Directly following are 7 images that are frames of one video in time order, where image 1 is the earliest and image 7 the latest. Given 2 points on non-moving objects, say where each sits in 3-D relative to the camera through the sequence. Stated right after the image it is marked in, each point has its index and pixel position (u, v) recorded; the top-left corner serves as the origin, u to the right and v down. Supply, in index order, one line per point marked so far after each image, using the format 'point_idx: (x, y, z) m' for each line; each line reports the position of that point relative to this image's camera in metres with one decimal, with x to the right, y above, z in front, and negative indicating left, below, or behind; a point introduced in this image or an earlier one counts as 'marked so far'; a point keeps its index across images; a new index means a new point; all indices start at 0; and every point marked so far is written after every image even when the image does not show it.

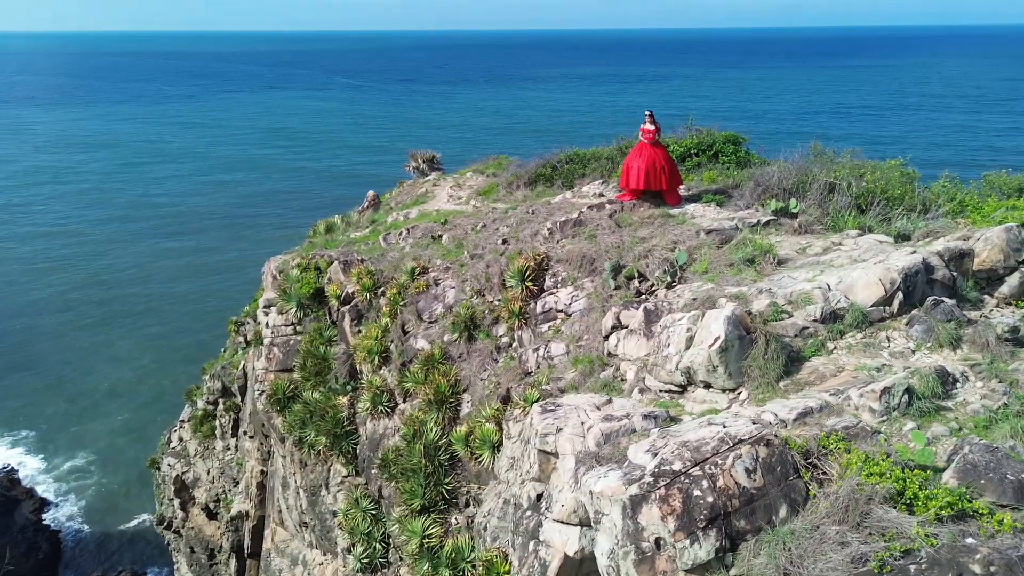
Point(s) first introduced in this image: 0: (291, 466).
0: (-5.2, -4.0, +17.0) m
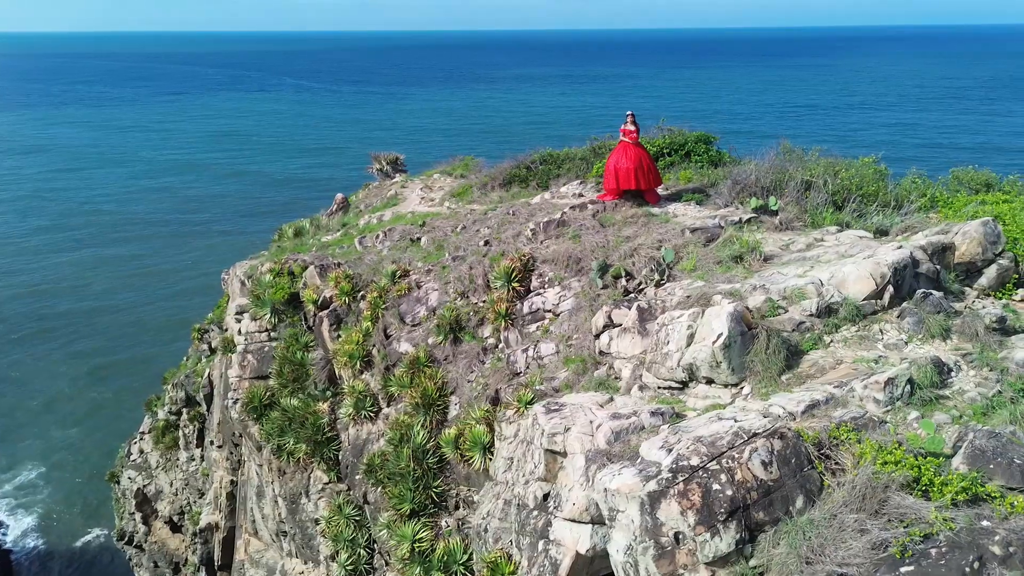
0: (-5.5, -4.2, +16.8) m
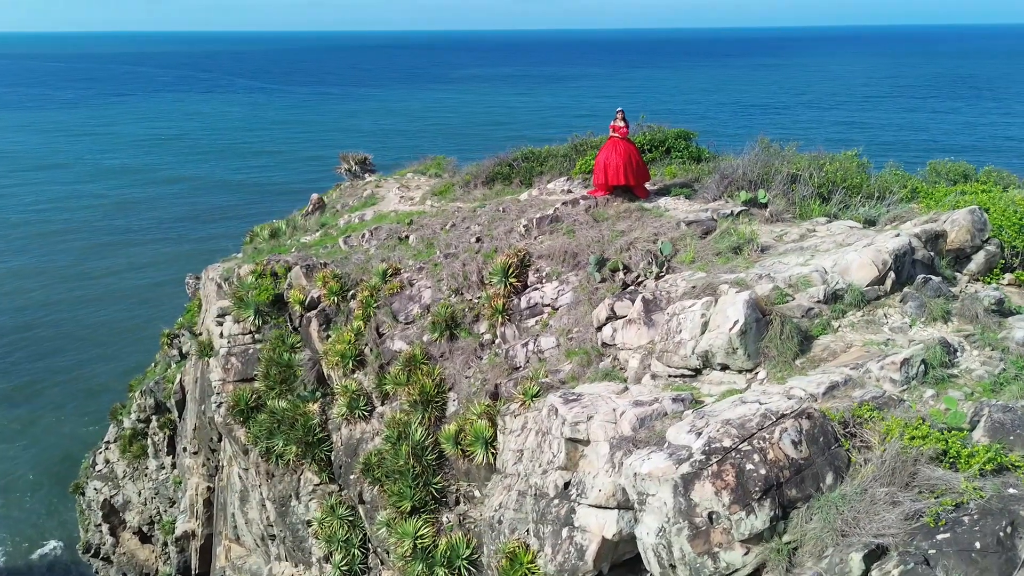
0: (-5.7, -4.2, +16.6) m
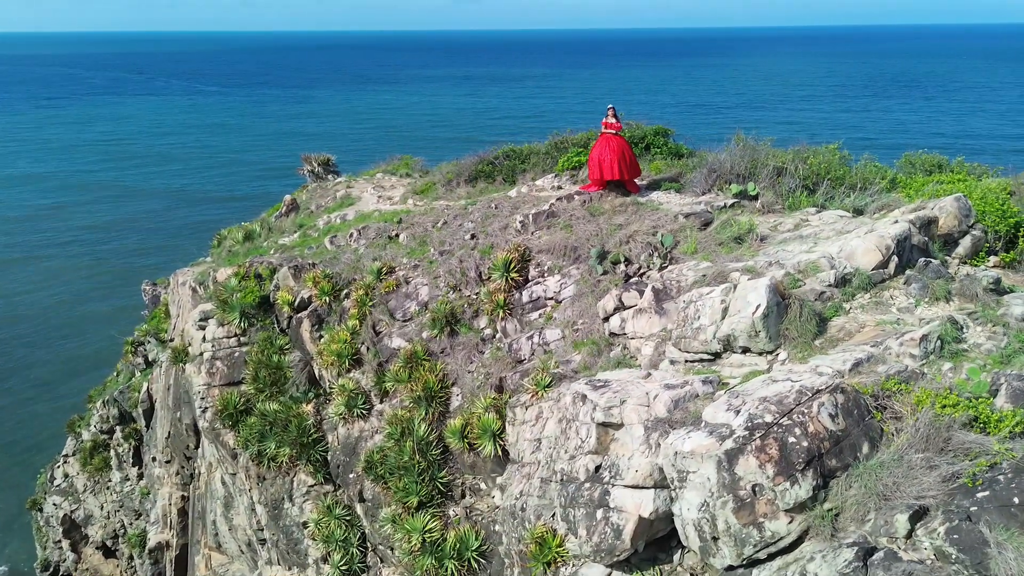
0: (-5.8, -4.3, +16.4) m
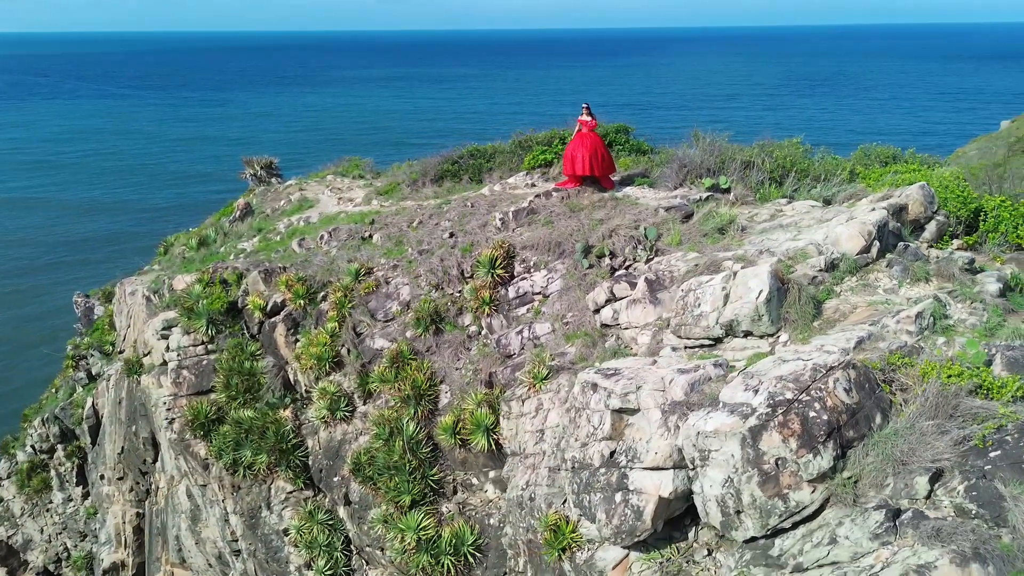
0: (-6.2, -4.4, +16.1) m
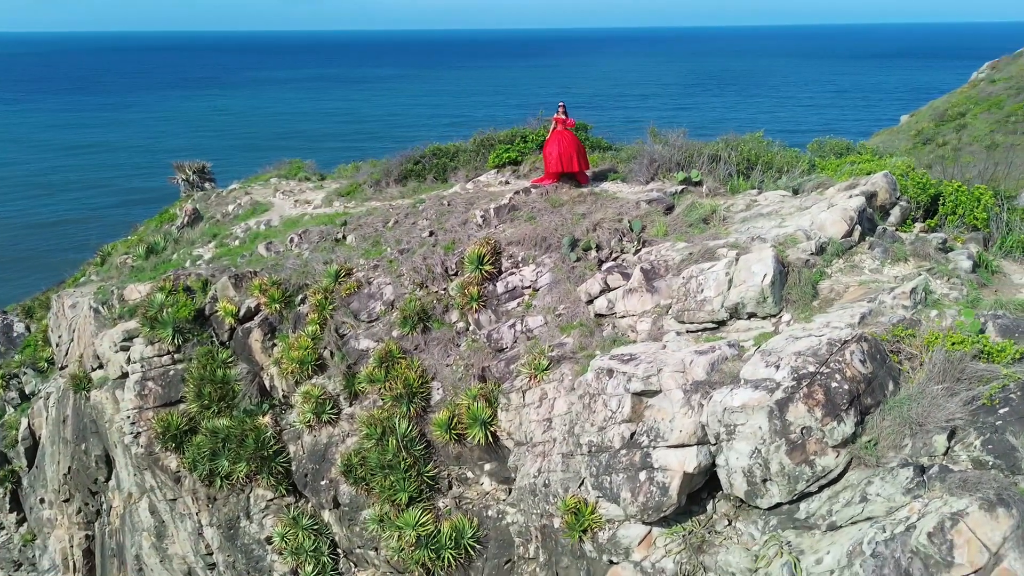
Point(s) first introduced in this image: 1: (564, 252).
0: (-6.5, -4.5, +15.7) m
1: (+0.9, +0.6, +13.1) m
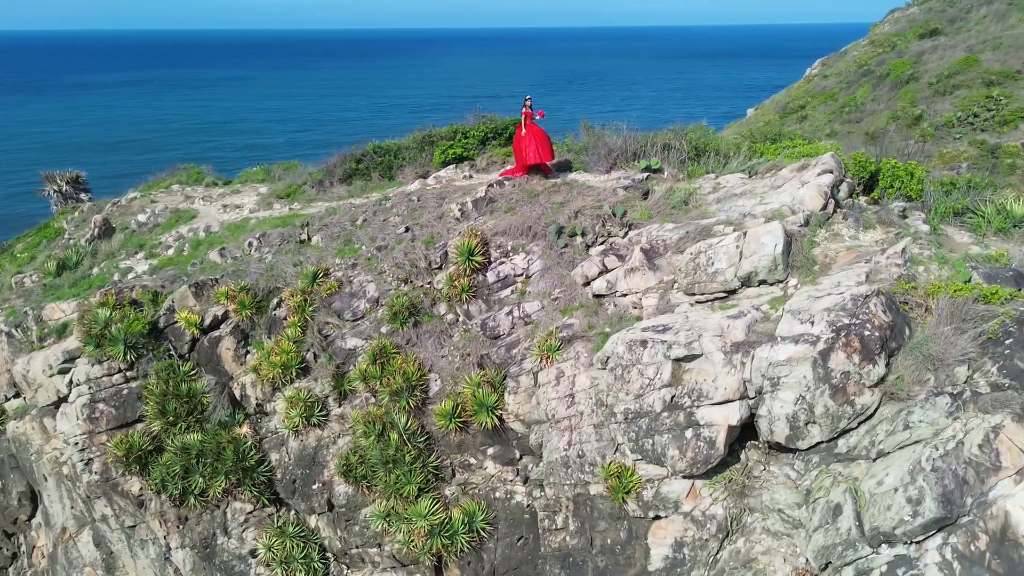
0: (-6.7, -4.7, +14.9) m
1: (+0.8, +0.9, +13.8) m
